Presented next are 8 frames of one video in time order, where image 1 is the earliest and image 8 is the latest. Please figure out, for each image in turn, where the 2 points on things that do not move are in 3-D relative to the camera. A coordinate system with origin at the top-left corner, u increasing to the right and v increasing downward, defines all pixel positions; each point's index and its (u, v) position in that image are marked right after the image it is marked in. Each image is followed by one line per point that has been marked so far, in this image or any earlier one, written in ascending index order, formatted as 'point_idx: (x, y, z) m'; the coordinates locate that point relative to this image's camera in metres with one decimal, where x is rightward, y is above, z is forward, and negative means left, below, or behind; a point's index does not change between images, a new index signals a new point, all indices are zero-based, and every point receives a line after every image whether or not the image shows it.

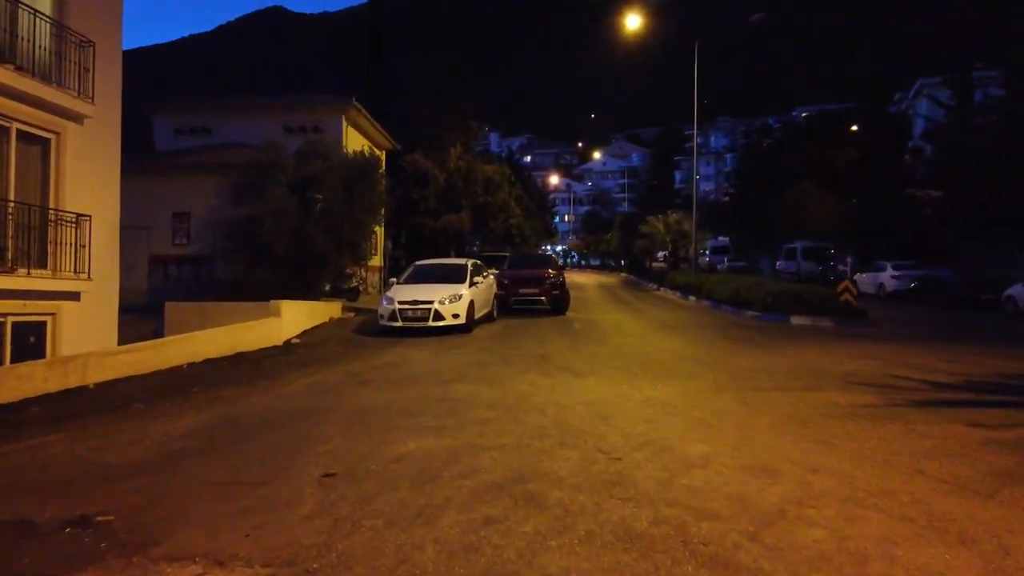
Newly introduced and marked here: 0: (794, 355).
0: (+5.7, -1.4, +15.5) m
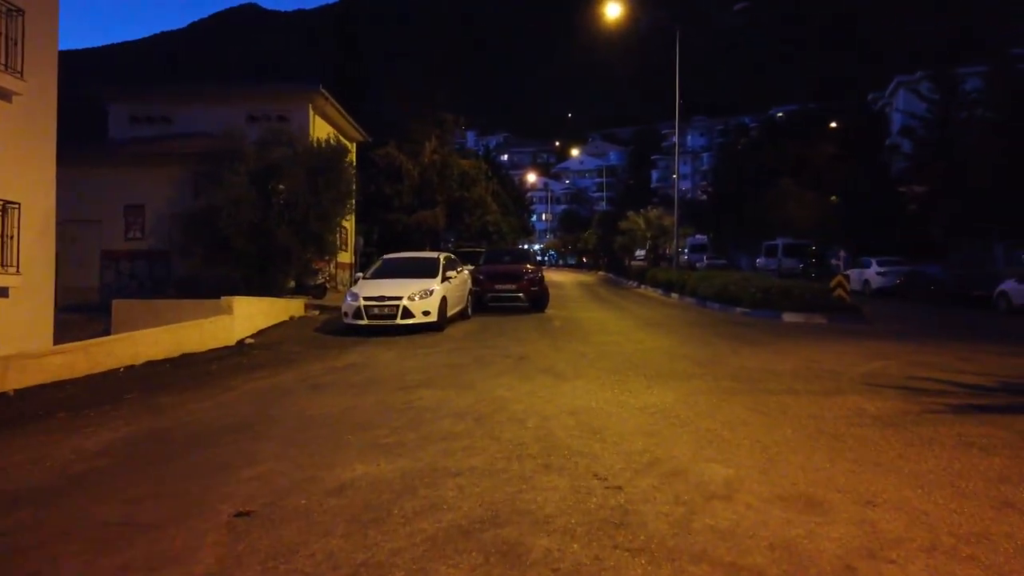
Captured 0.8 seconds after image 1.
0: (+5.3, -1.2, +14.1) m
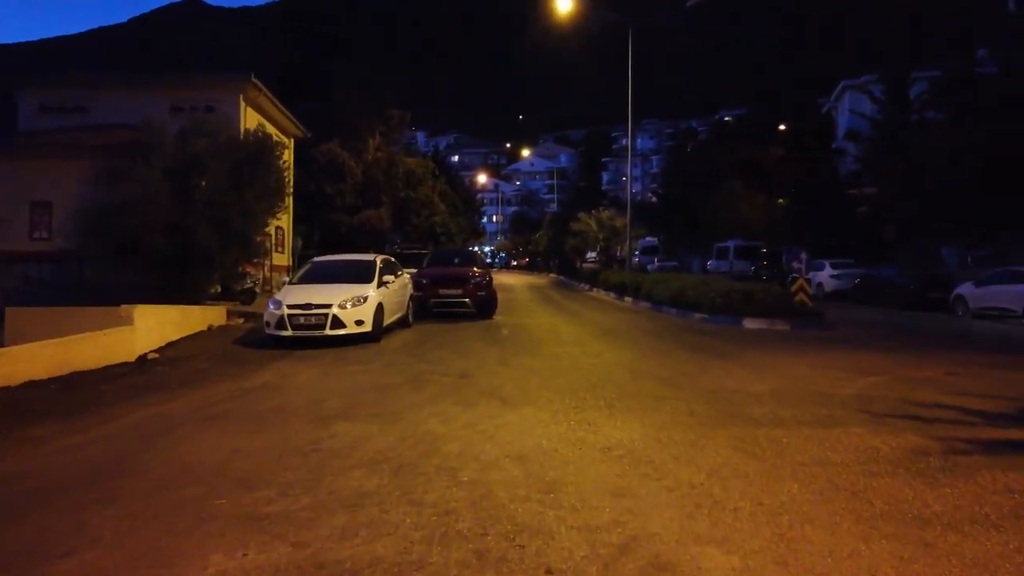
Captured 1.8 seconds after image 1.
0: (+4.3, -1.3, +12.6) m
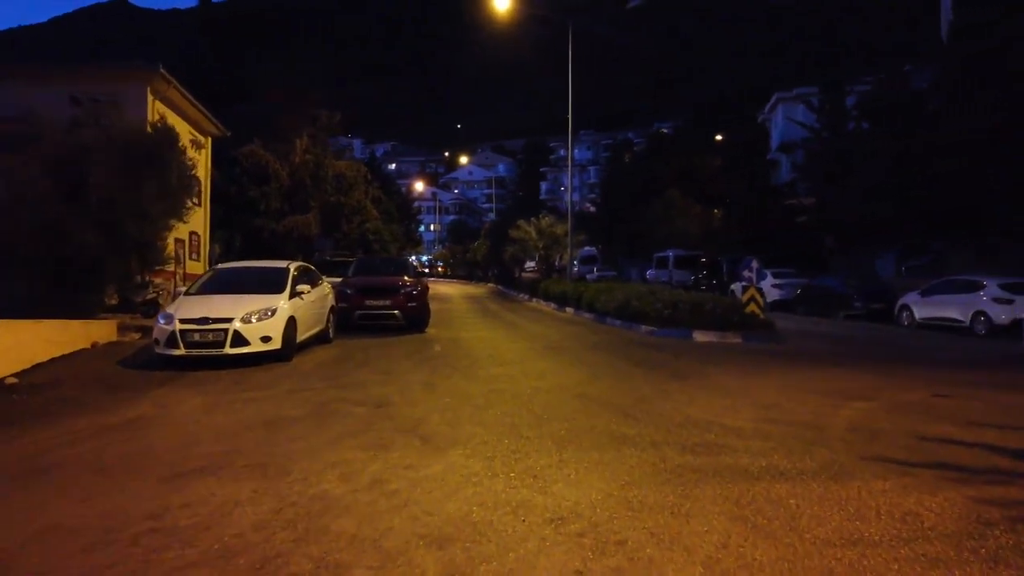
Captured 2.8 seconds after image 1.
0: (+3.2, -1.5, +11.0) m
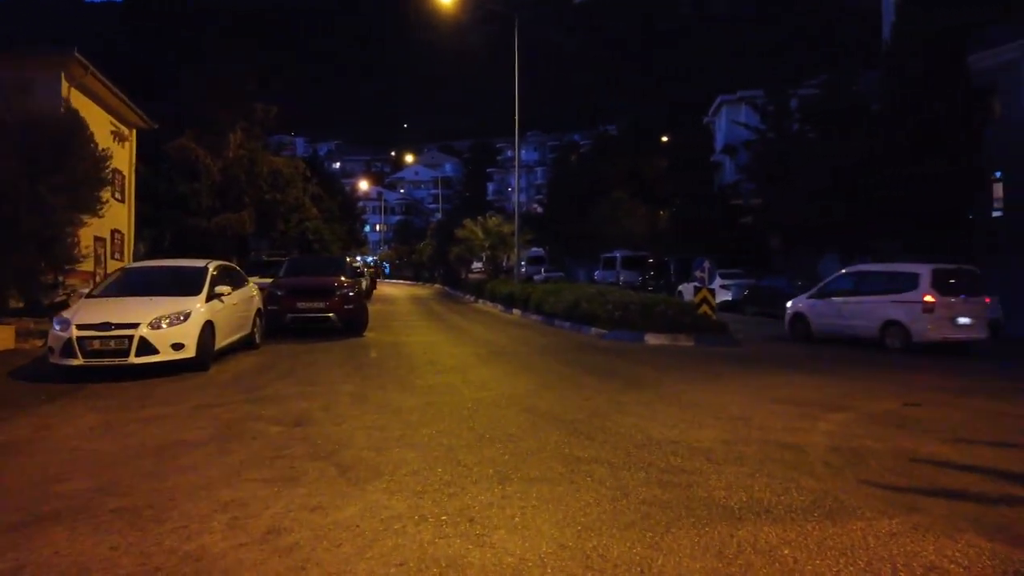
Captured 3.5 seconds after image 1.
0: (+2.4, -1.5, +10.0) m
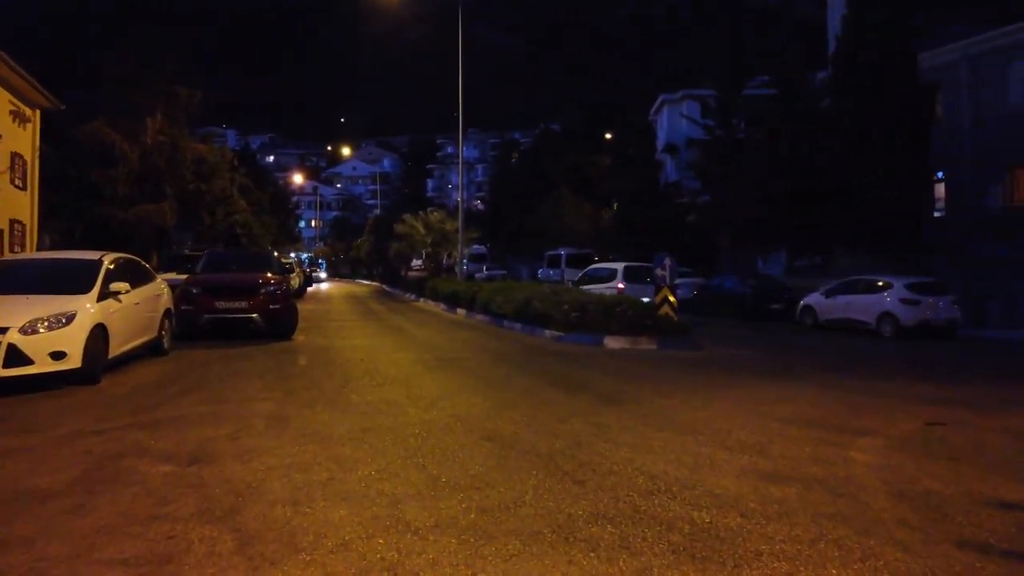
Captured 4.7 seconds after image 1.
0: (+2.0, -1.5, +8.4) m
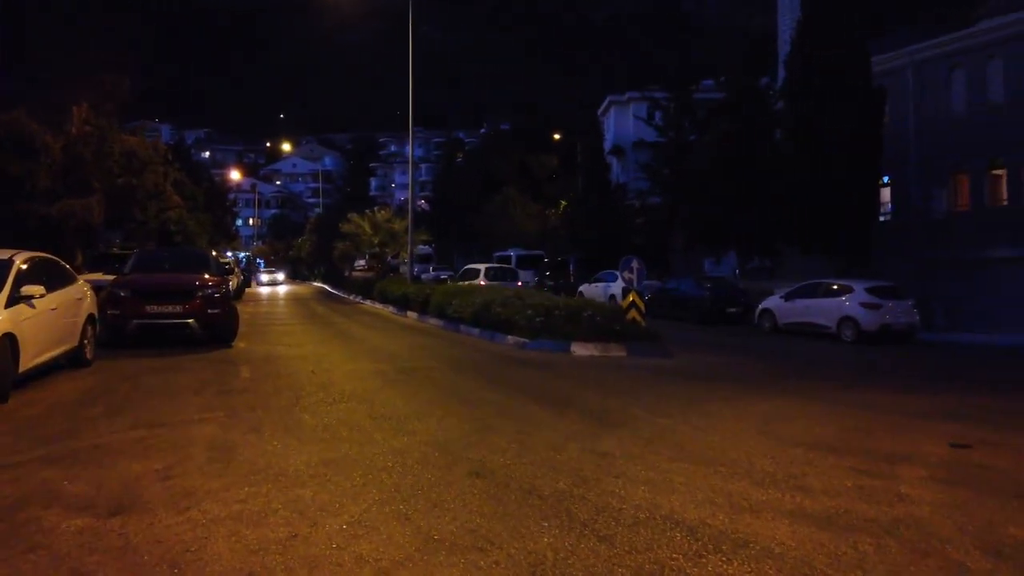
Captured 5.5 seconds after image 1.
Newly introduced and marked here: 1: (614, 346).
0: (+1.8, -1.6, +7.4) m
1: (+2.4, -1.3, +17.6) m
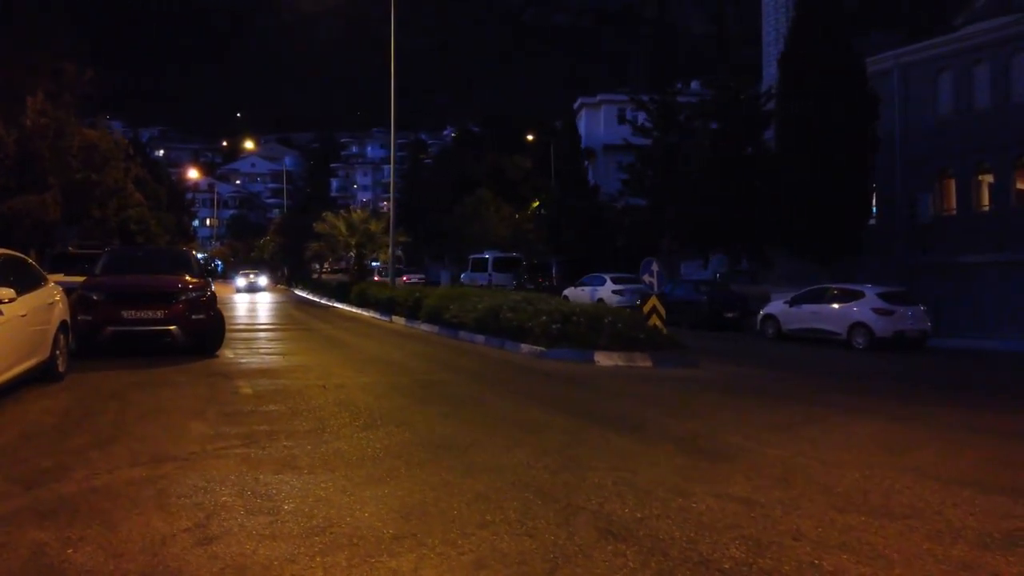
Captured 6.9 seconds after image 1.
0: (+2.7, -1.6, +6.1) m
1: (+2.7, -1.4, +16.4) m
